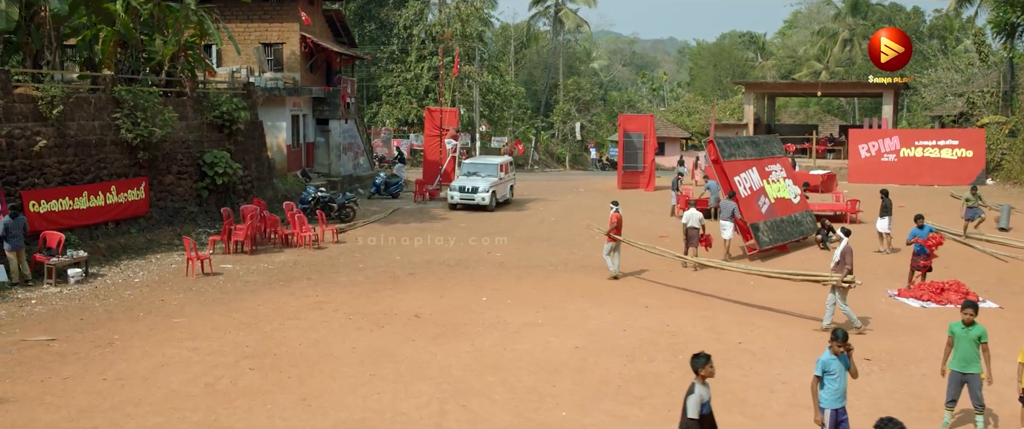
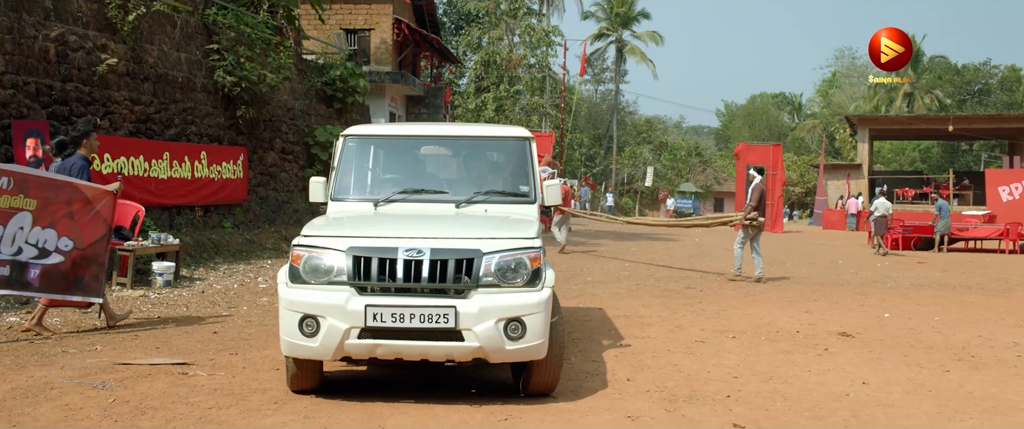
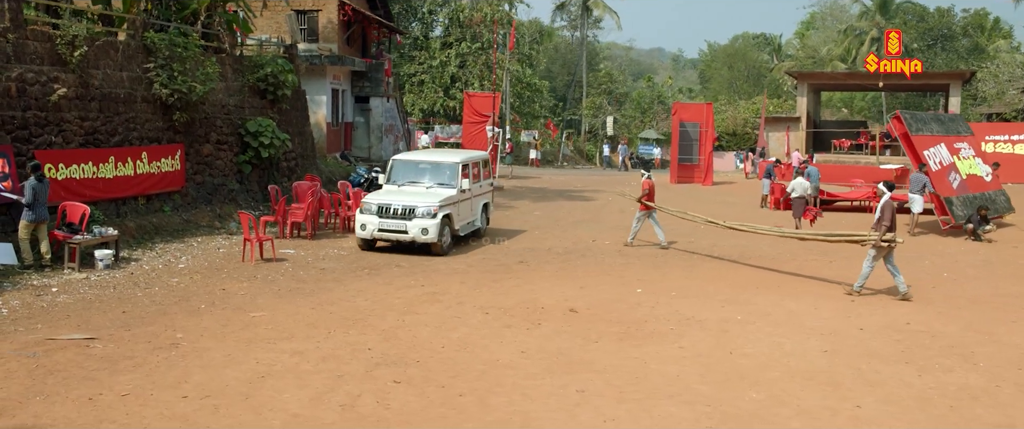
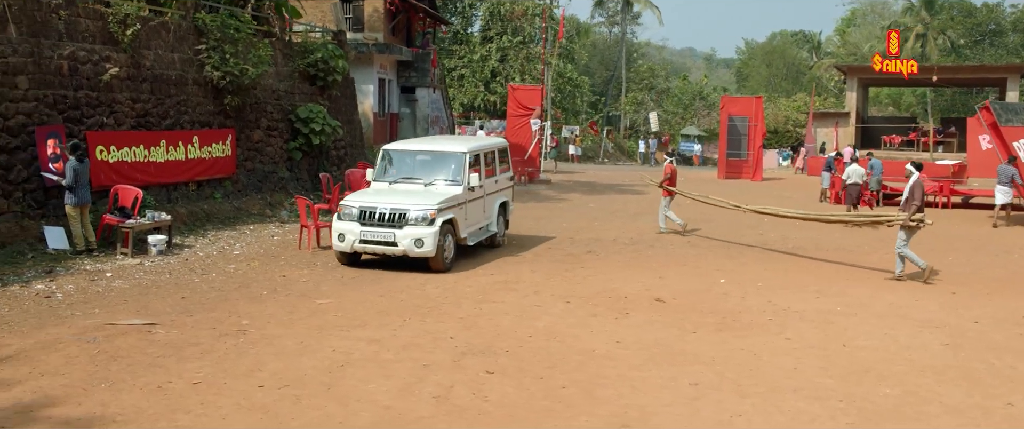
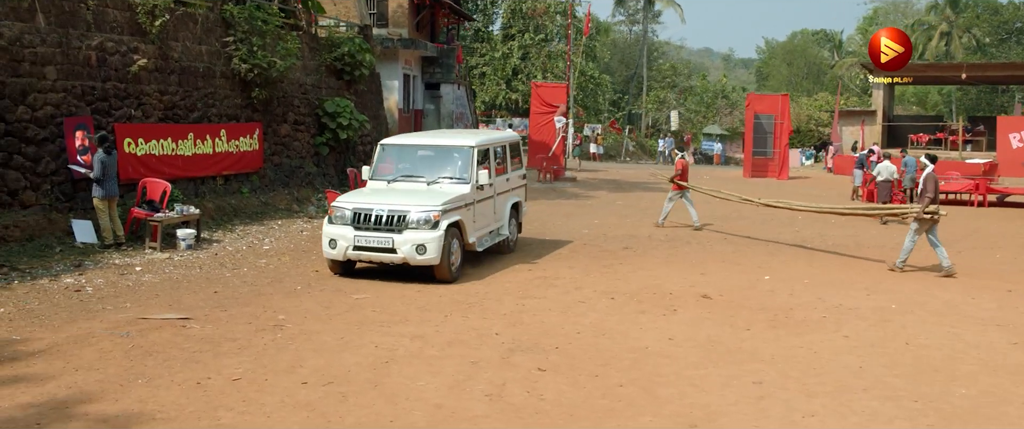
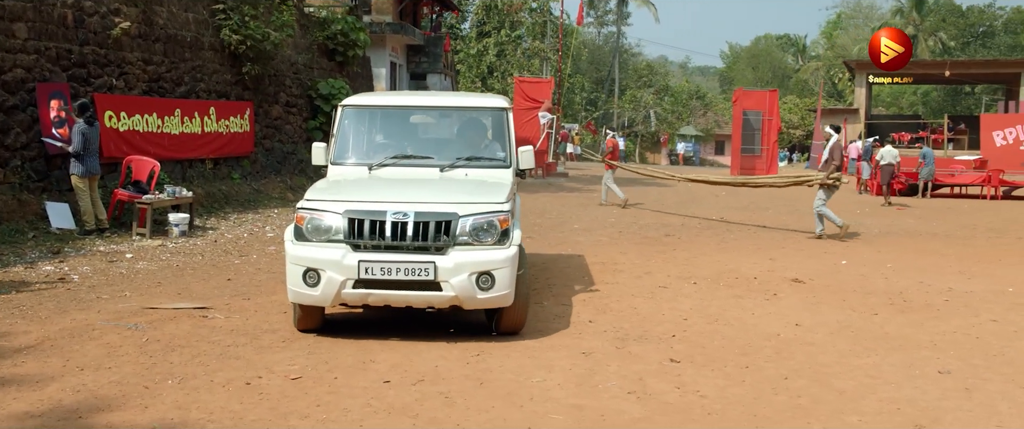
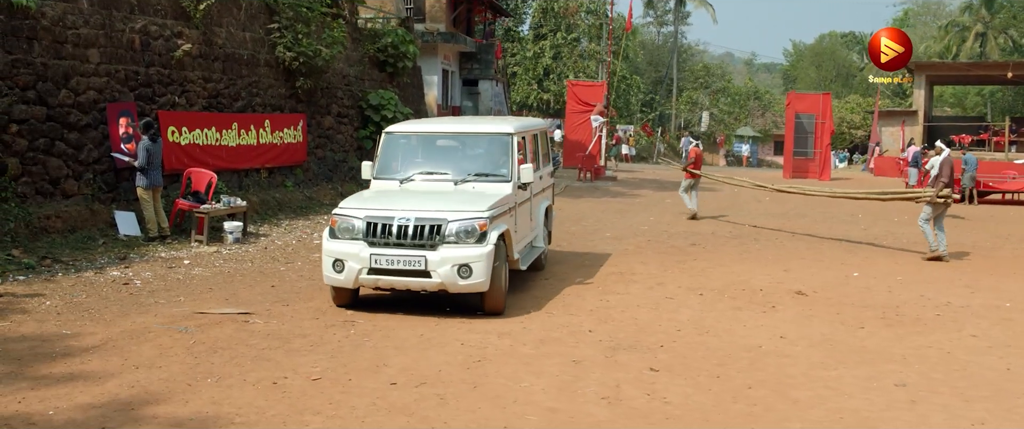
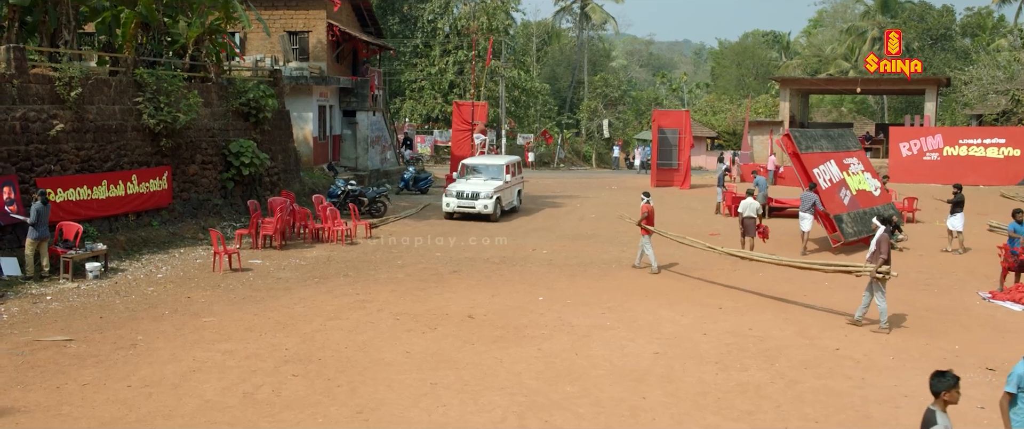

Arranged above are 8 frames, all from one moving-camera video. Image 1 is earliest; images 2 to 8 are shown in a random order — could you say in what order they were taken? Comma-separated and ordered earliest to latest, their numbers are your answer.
8, 3, 4, 5, 7, 6, 2
